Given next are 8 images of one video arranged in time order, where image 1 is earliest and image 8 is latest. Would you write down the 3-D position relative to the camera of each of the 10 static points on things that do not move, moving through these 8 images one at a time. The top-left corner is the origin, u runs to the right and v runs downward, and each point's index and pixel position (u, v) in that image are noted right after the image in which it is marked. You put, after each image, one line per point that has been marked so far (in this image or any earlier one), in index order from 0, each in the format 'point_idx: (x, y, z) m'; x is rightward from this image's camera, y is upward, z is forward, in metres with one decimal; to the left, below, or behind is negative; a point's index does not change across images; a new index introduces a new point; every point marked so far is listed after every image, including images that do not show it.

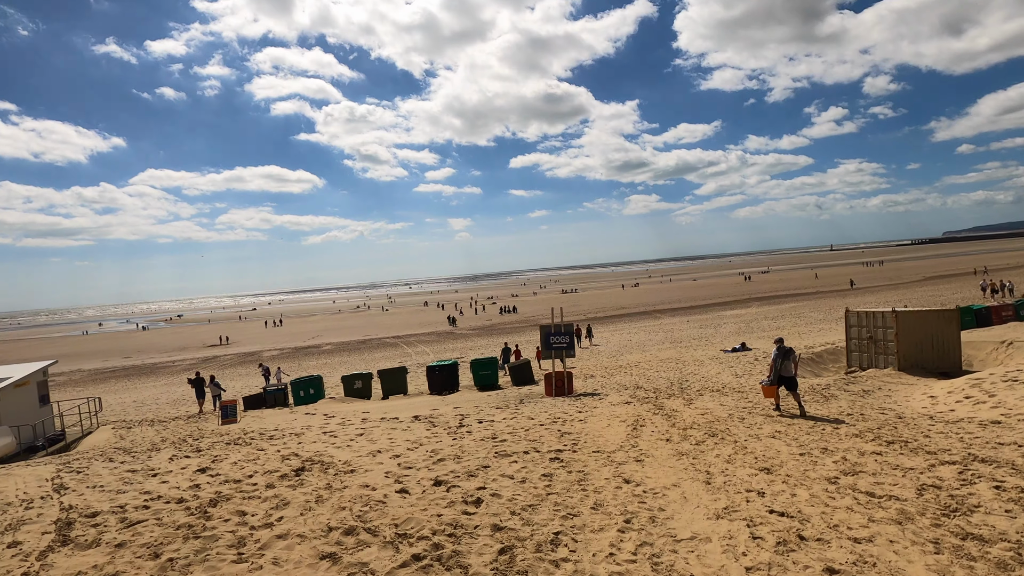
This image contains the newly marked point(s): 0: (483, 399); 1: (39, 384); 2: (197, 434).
0: (-1.0, -3.5, +15.9) m
1: (-14.3, -2.8, +14.8) m
2: (-7.6, -3.6, +12.0) m
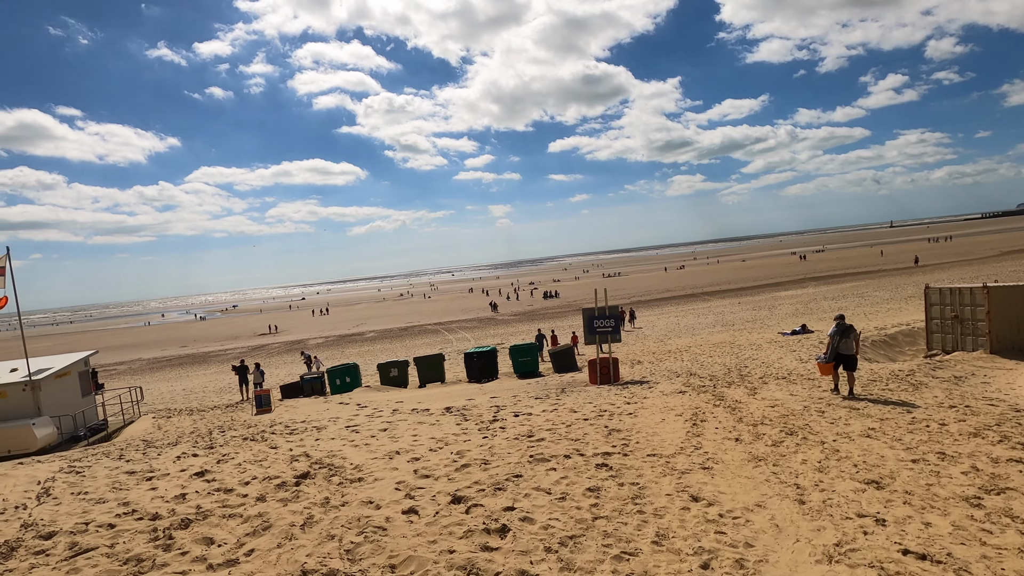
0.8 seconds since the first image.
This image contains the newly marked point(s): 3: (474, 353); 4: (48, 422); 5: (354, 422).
0: (+0.2, -3.0, +14.9) m
1: (-13.1, -2.6, +14.9) m
2: (-6.7, -3.3, +11.7) m
3: (-1.3, -2.4, +18.5) m
4: (-12.3, -3.6, +13.0) m
5: (-3.2, -2.8, +10.3) m
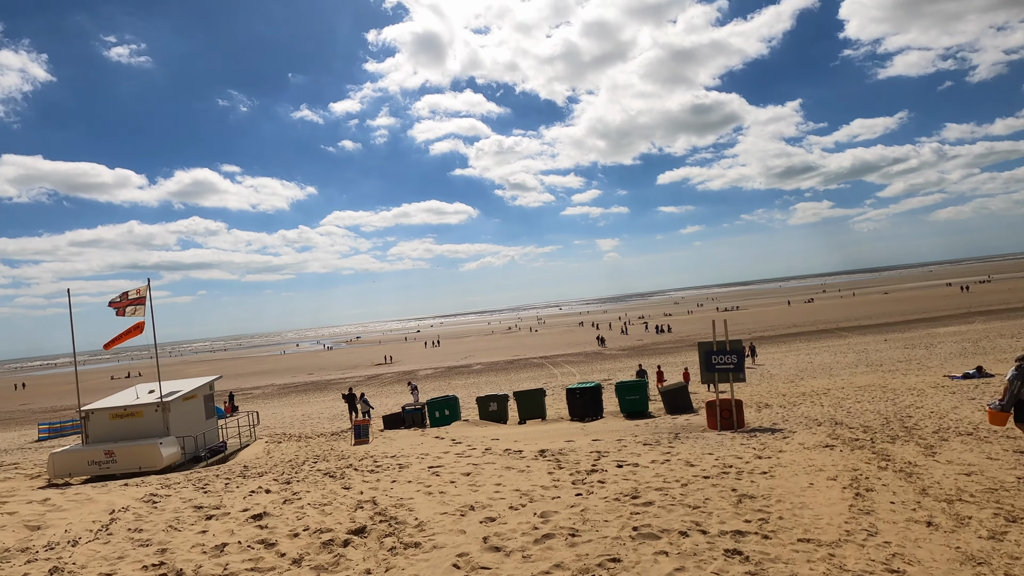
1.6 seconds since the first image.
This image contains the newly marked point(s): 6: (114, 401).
0: (+3.0, -3.8, +13.3) m
1: (-10.0, -3.5, +16.2) m
2: (-4.4, -3.9, +11.6) m
3: (+2.3, -3.5, +17.2) m
4: (-9.6, -4.4, +14.1) m
5: (-1.3, -3.3, +9.6) m
6: (-11.8, -3.3, +14.7) m
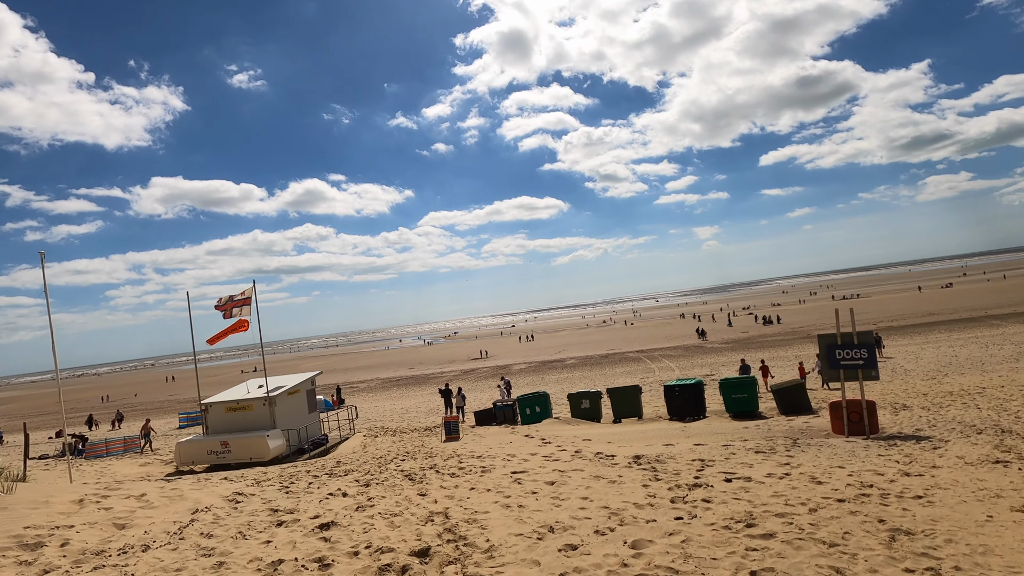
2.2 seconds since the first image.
0: (+5.3, -3.5, +11.9) m
1: (-7.0, -3.5, +17.1) m
2: (-2.3, -3.9, +11.6) m
3: (+5.2, -3.1, +15.9) m
4: (-7.0, -4.4, +14.9) m
5: (+0.3, -3.2, +9.0) m
6: (-9.0, -3.4, +16.0) m
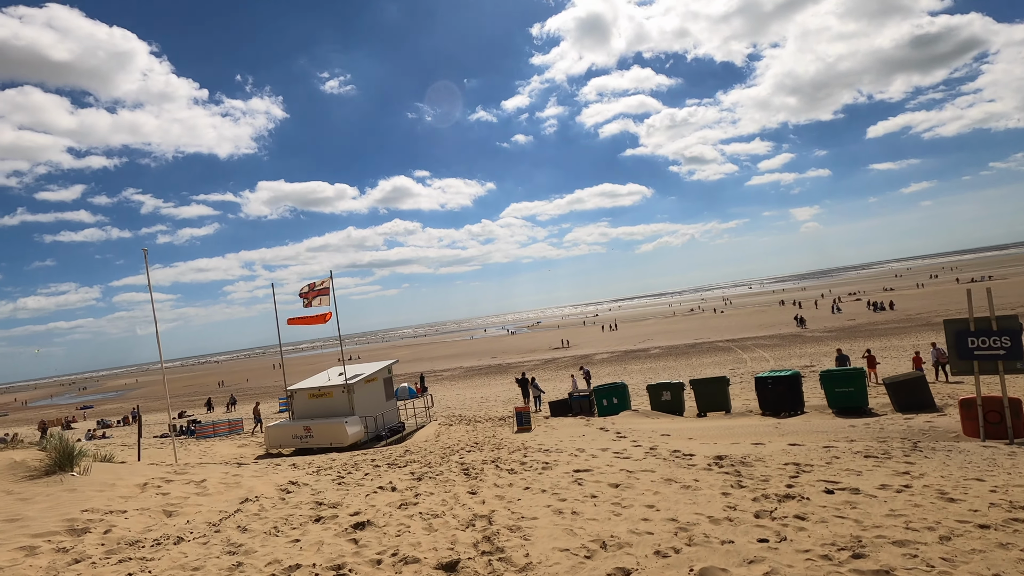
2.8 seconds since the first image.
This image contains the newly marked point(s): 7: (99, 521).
0: (+6.8, -3.0, +10.4) m
1: (-4.5, -3.2, +17.5) m
2: (-0.8, -3.6, +11.3) m
3: (+7.4, -2.6, +14.3) m
4: (-4.8, -4.1, +15.4) m
5: (+1.4, -2.9, +8.4) m
6: (-6.7, -3.1, +16.7) m
7: (-4.2, -2.4, +5.2) m
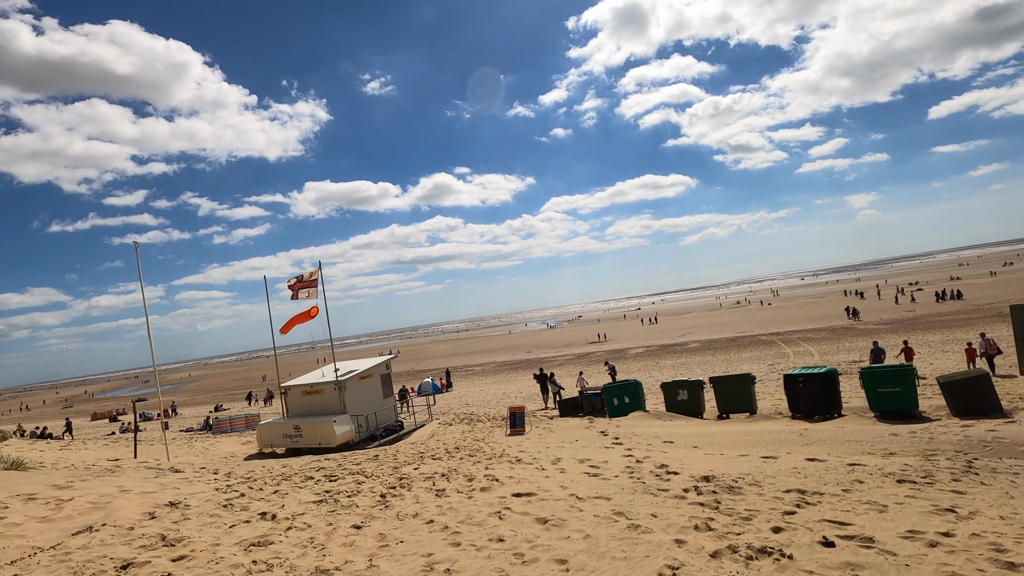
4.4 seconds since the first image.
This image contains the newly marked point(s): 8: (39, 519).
0: (+6.3, -2.7, +8.6) m
1: (-4.4, -2.9, +16.6) m
2: (-1.2, -3.3, +10.2) m
3: (+7.2, -2.2, +12.5) m
4: (-4.8, -3.9, +14.6) m
5: (+0.8, -2.6, +7.1) m
6: (-6.6, -2.9, +16.0) m
7: (-5.1, -2.3, +4.3) m
8: (-4.6, -2.3, +5.1) m
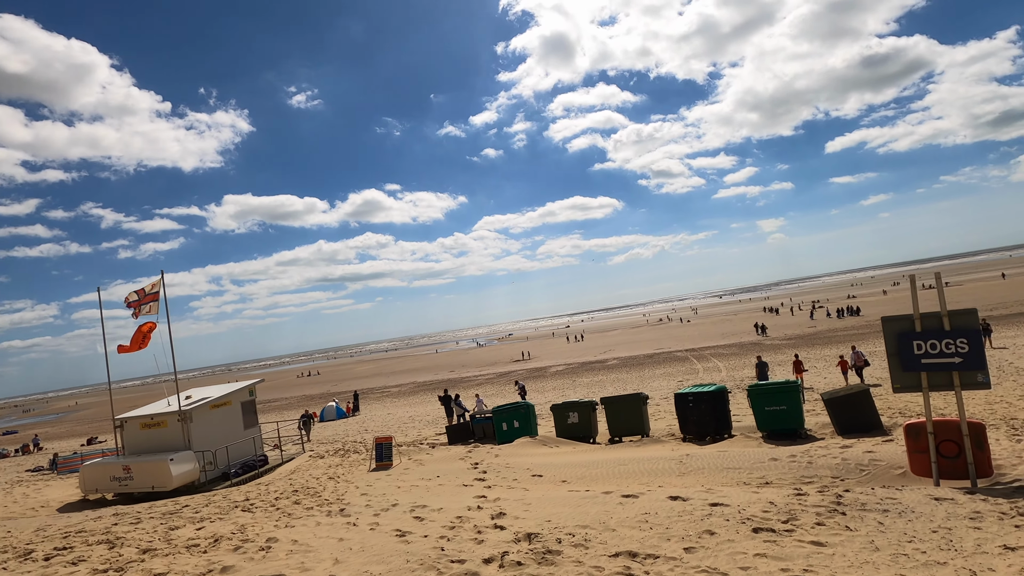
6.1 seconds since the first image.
0: (+3.8, -2.9, +7.9) m
1: (-7.8, -3.3, +14.4) m
2: (-3.8, -3.5, +8.4) m
3: (+4.2, -2.5, +11.8) m
4: (-8.0, -4.2, +12.2) m
5: (-1.5, -2.7, +5.6) m
6: (-10.0, -3.3, +13.5) m
7: (-7.0, -2.2, +2.1) m
8: (-6.5, -2.3, +2.9) m
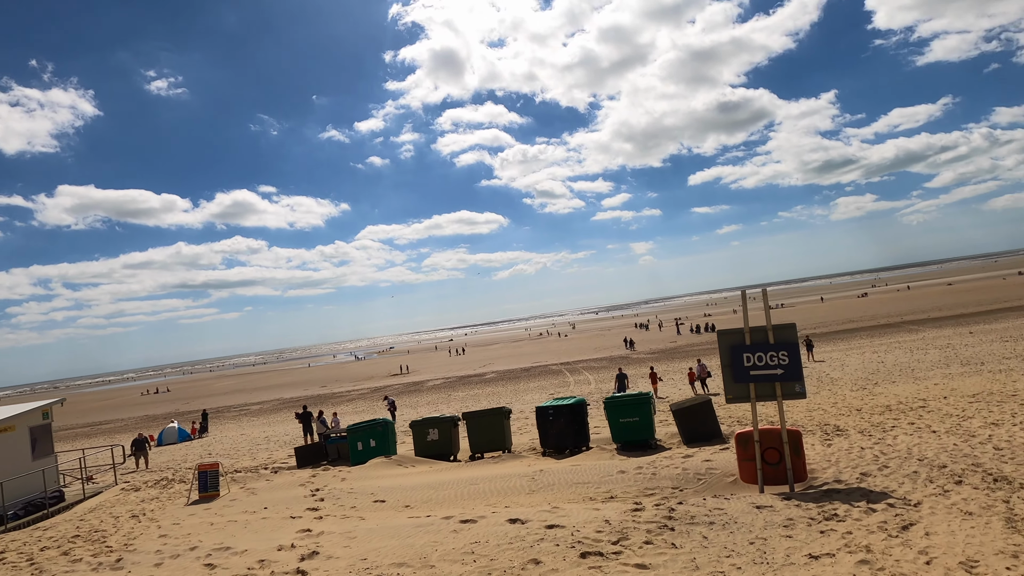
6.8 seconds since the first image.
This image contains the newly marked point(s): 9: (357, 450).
0: (+1.4, -3.1, +7.8) m
1: (-11.4, -3.3, +11.5) m
2: (-6.2, -3.5, +6.6) m
3: (+0.9, -2.8, +11.8) m
4: (-11.2, -4.1, +9.4) m
5: (-3.2, -2.7, +4.4) m
6: (-13.3, -3.1, +10.2) m
7: (-7.8, -1.9, -0.2) m
8: (-7.6, -2.0, +0.7) m
9: (-4.0, -4.1, +12.8) m
